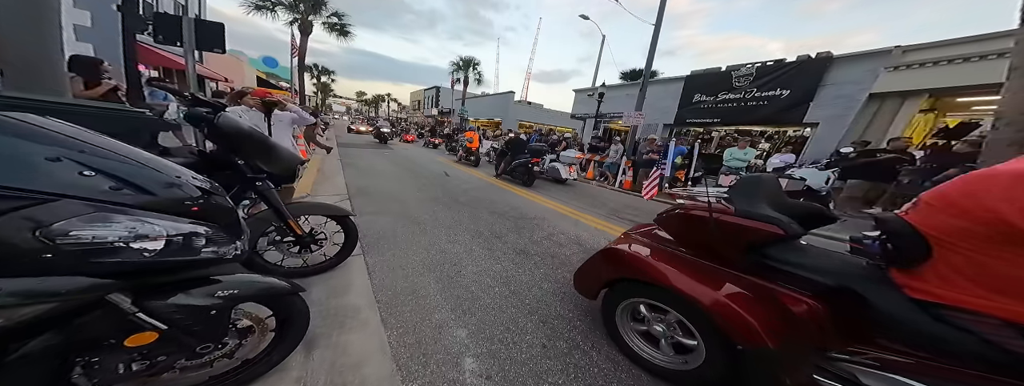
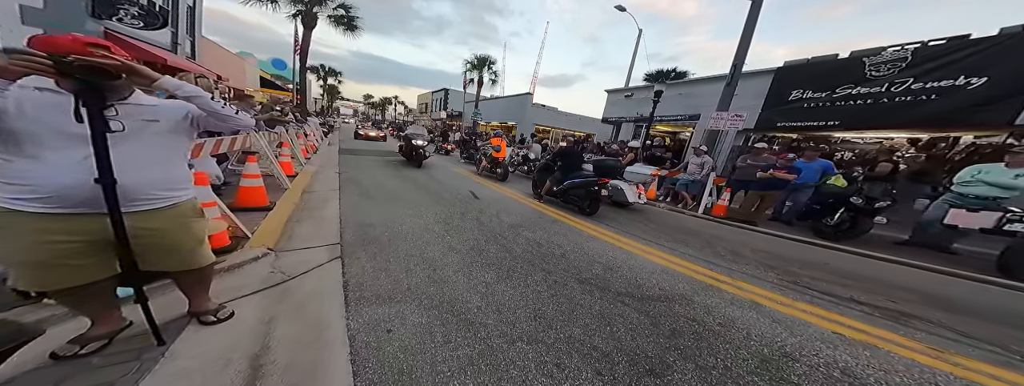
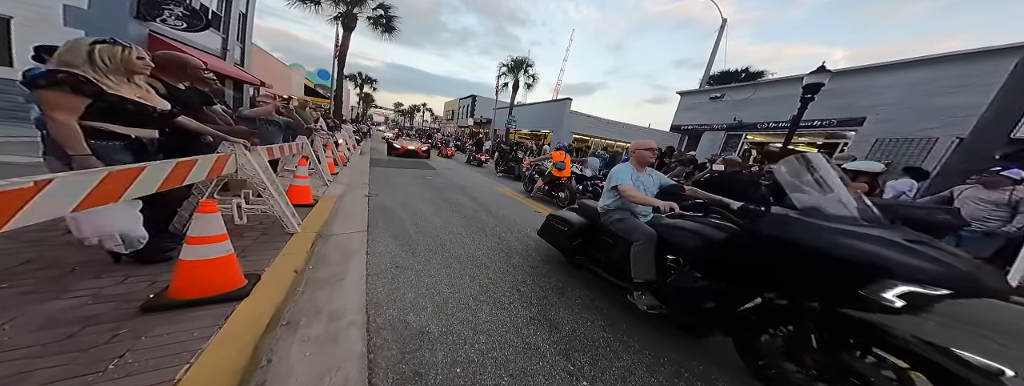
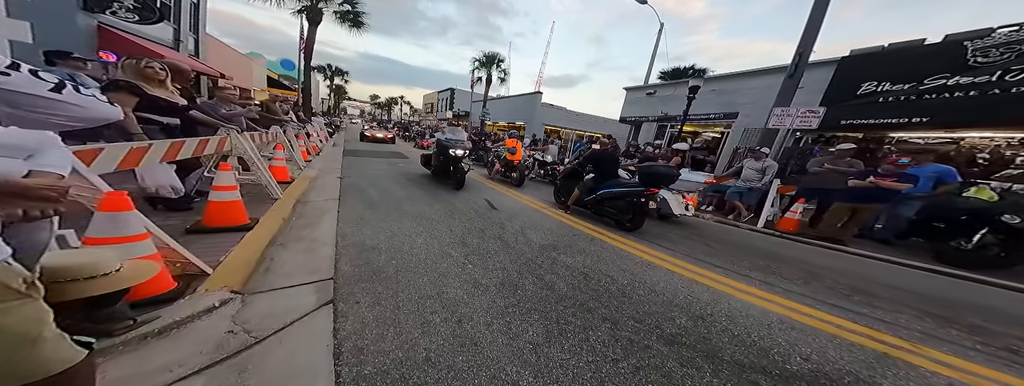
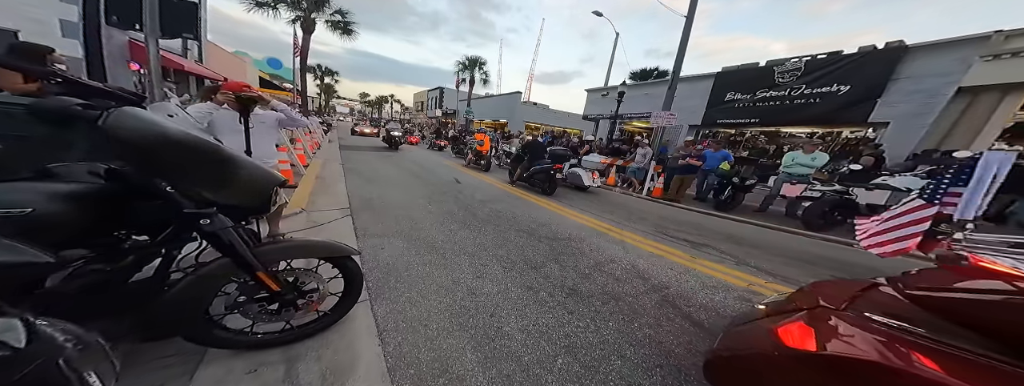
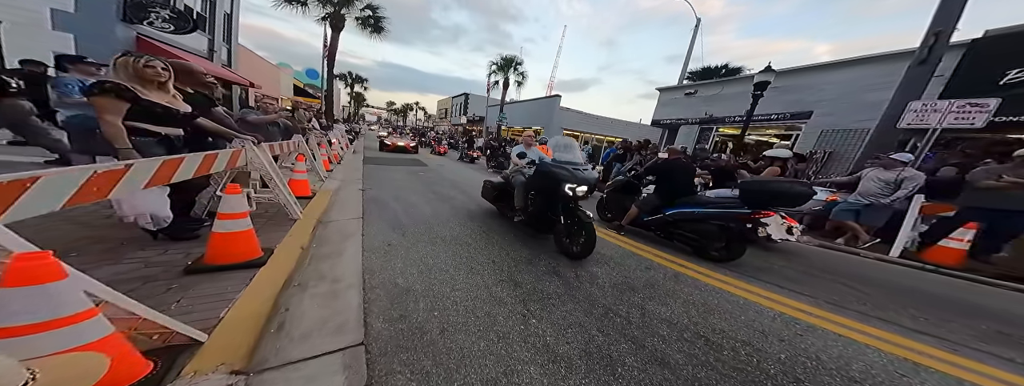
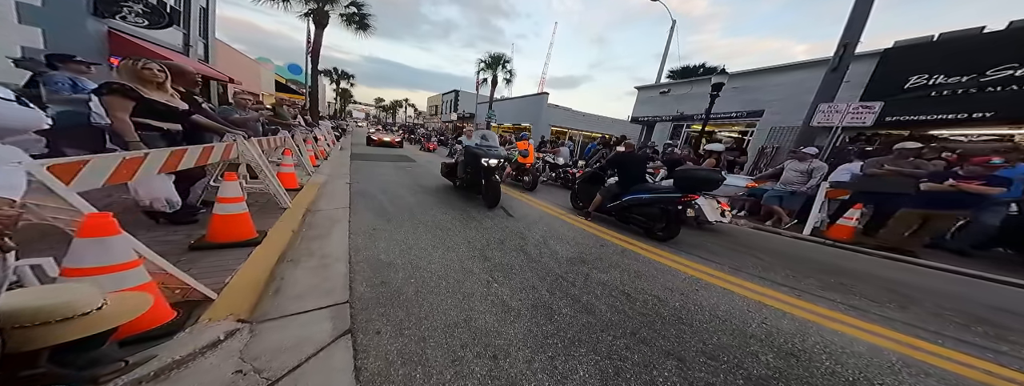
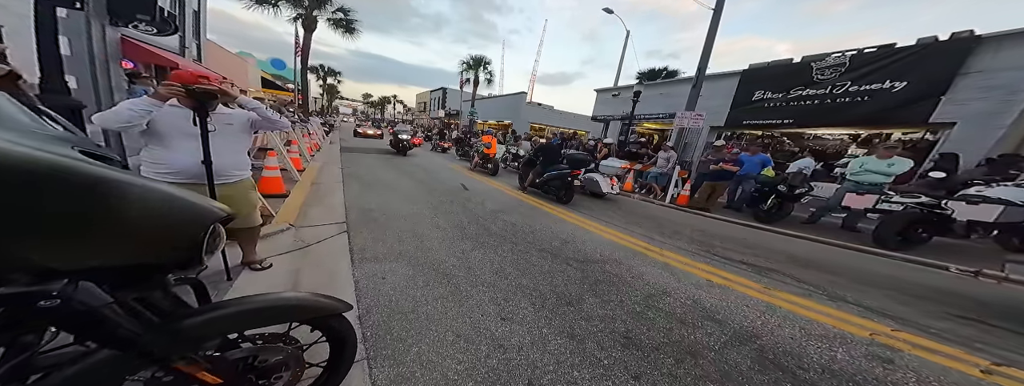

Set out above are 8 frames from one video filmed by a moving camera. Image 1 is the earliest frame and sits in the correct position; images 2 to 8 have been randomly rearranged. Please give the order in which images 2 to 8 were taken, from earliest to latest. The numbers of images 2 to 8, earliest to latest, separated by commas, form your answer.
5, 8, 2, 4, 7, 6, 3
